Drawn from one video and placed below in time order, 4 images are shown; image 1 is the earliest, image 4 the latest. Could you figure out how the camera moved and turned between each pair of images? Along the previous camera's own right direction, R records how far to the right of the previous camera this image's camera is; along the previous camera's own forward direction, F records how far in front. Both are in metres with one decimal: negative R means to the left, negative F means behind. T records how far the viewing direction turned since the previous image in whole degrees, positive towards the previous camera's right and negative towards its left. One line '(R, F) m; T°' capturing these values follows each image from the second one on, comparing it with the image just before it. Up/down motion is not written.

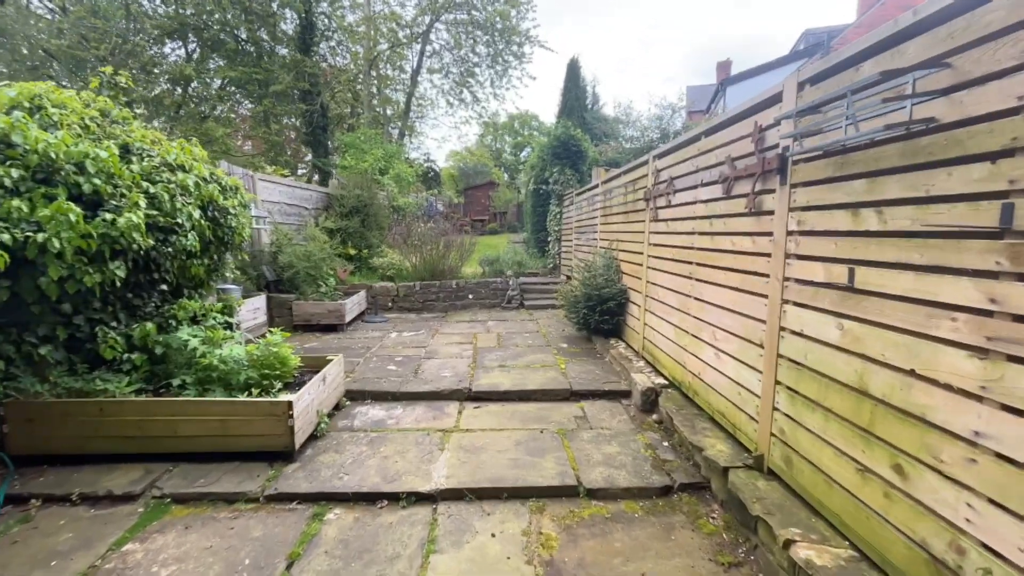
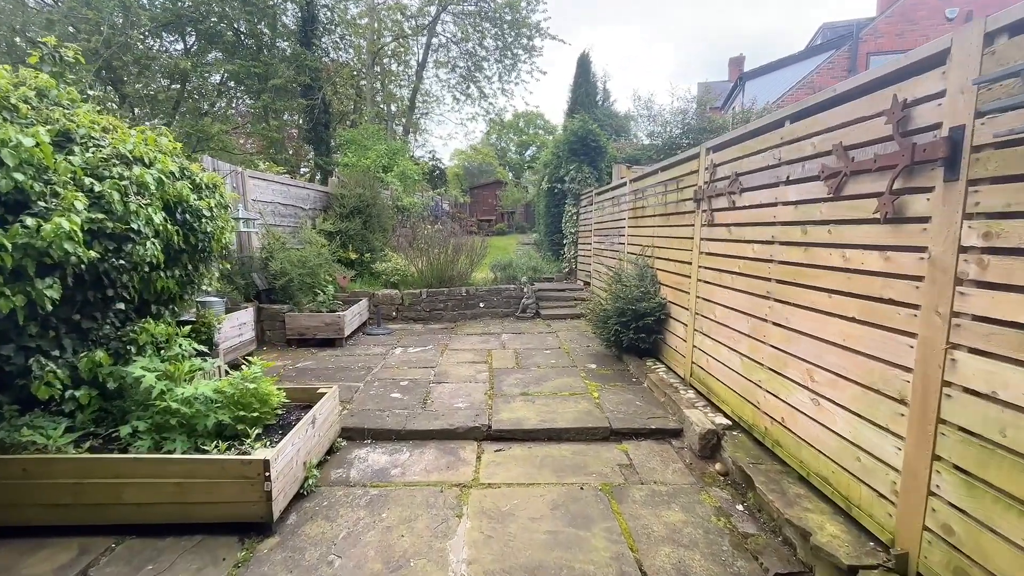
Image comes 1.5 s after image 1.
(-0.2, +0.6) m; 0°
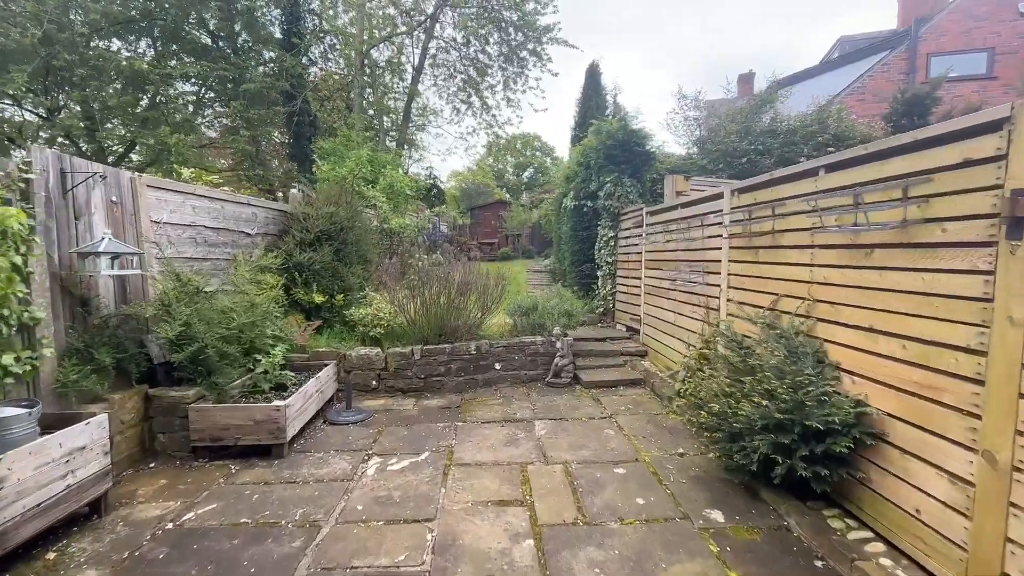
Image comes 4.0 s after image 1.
(-0.3, +1.8) m; 0°
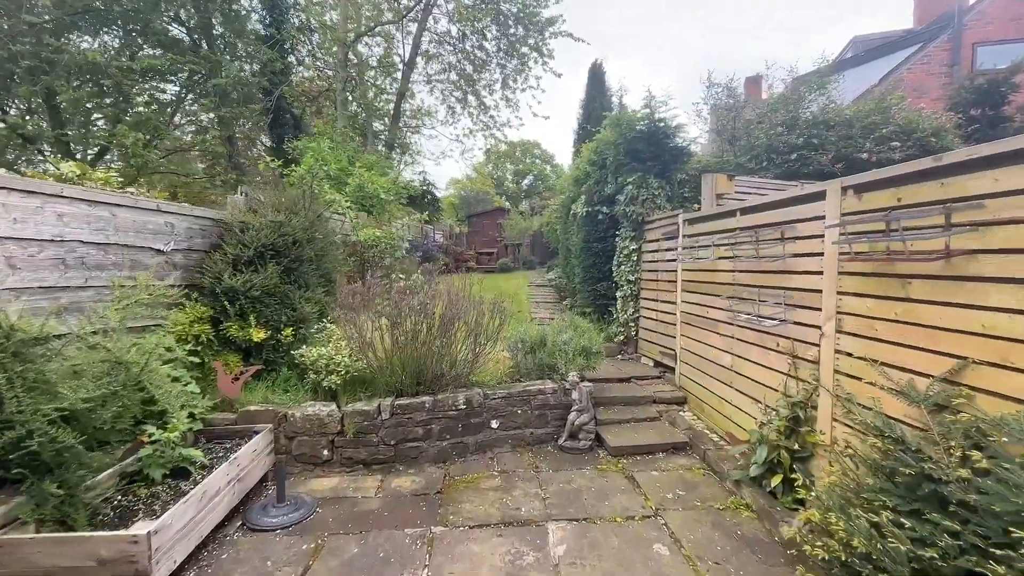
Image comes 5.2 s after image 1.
(0.0, +1.1) m; 0°
